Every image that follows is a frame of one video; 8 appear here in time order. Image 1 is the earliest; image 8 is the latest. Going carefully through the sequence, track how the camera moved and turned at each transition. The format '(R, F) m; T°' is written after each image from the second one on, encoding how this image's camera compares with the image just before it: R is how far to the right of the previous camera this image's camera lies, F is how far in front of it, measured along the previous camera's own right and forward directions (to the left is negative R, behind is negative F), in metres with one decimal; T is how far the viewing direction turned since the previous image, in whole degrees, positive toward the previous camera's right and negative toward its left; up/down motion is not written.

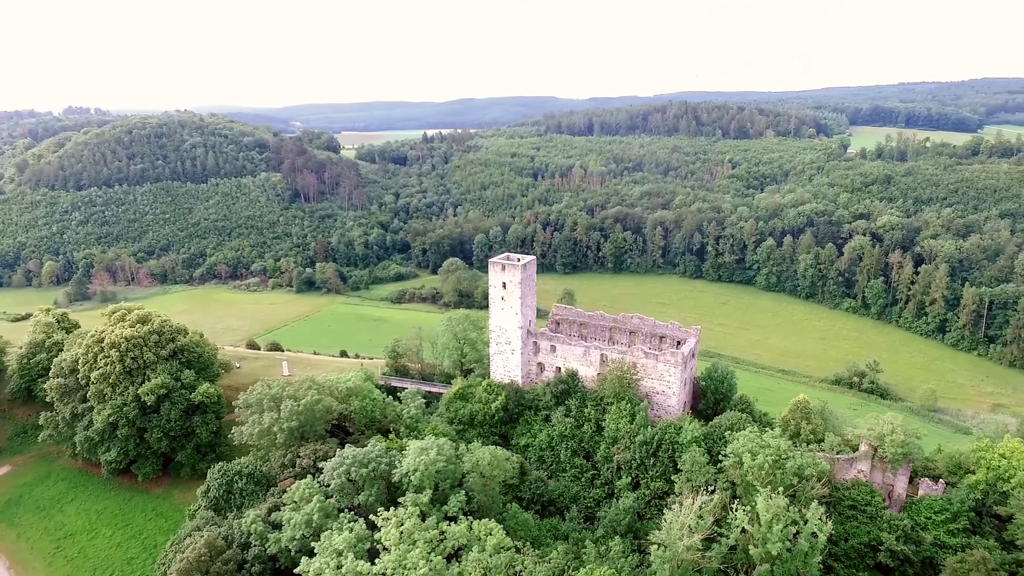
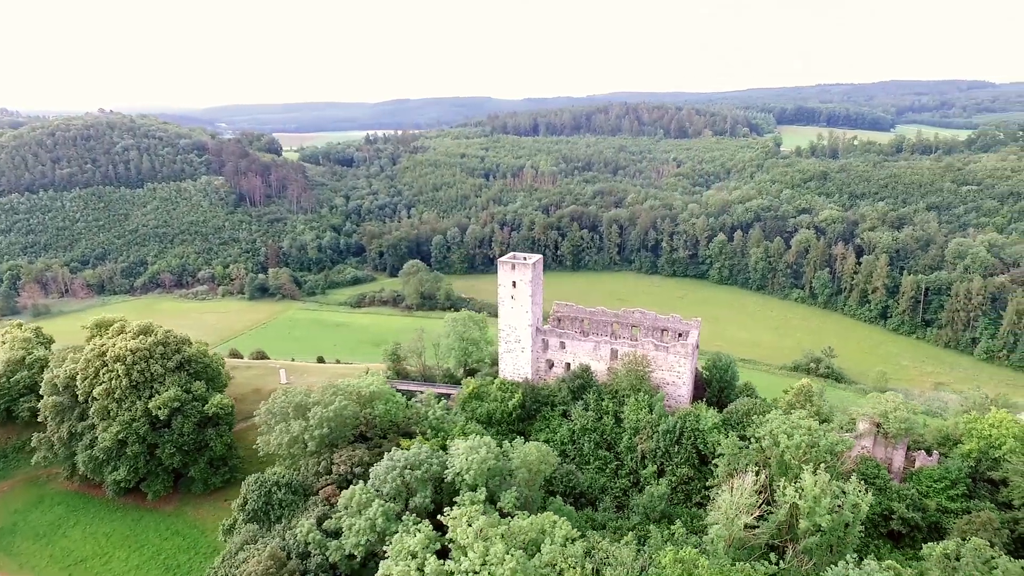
(-3.8, -0.2) m; +6°
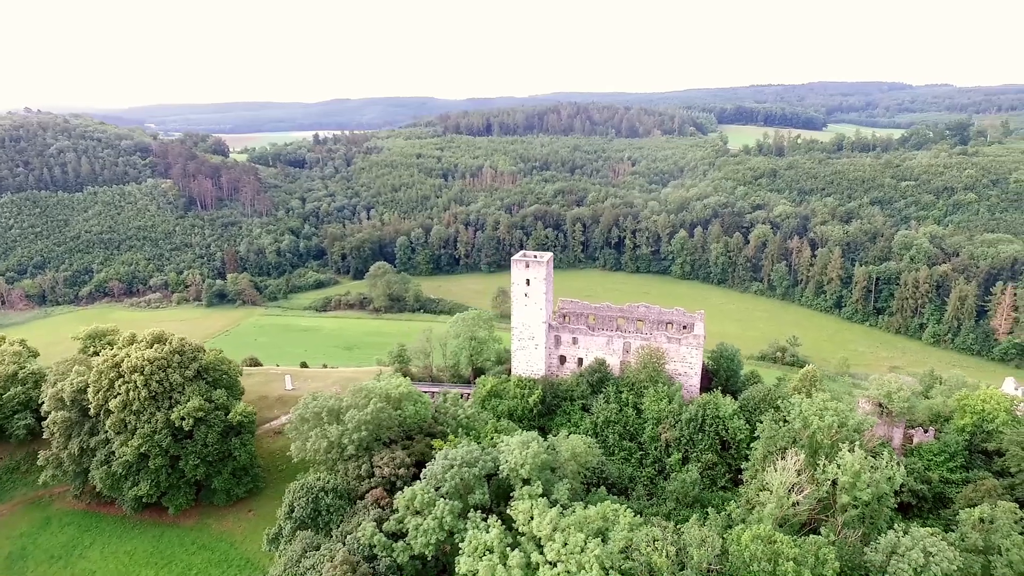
(-3.7, -0.2) m; +5°
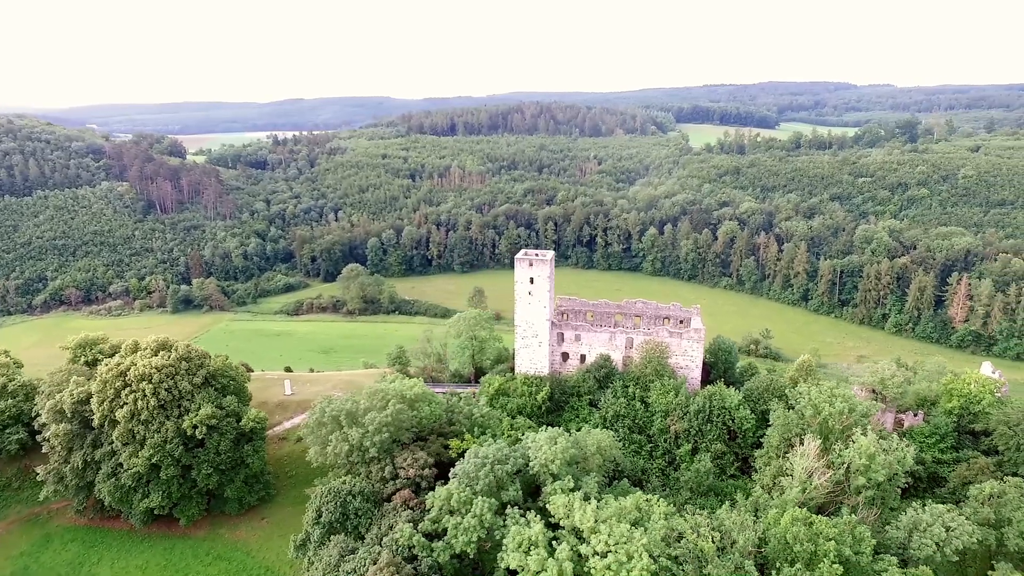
(-2.4, -0.1) m; +4°
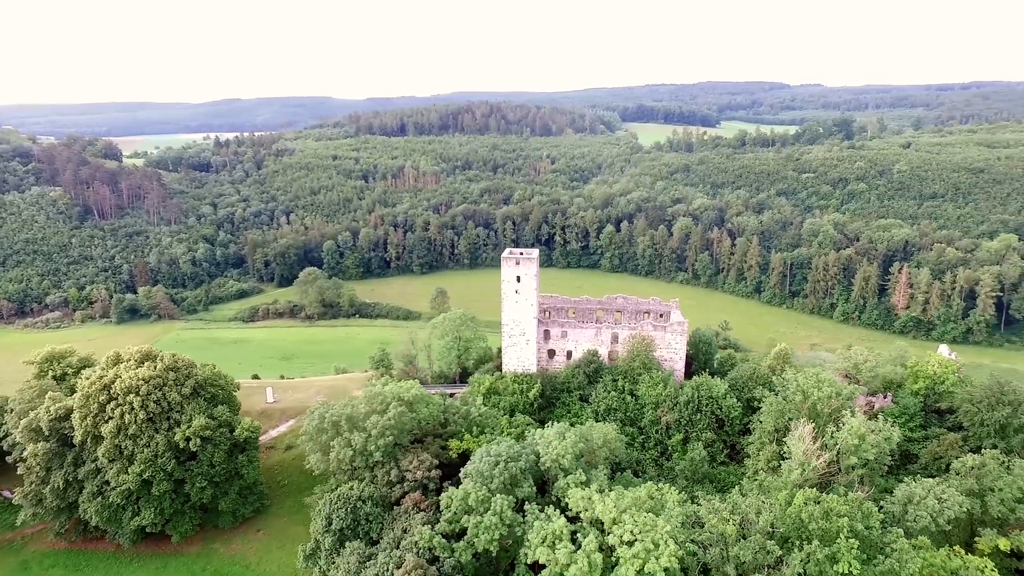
(-2.1, 0.0) m; +5°
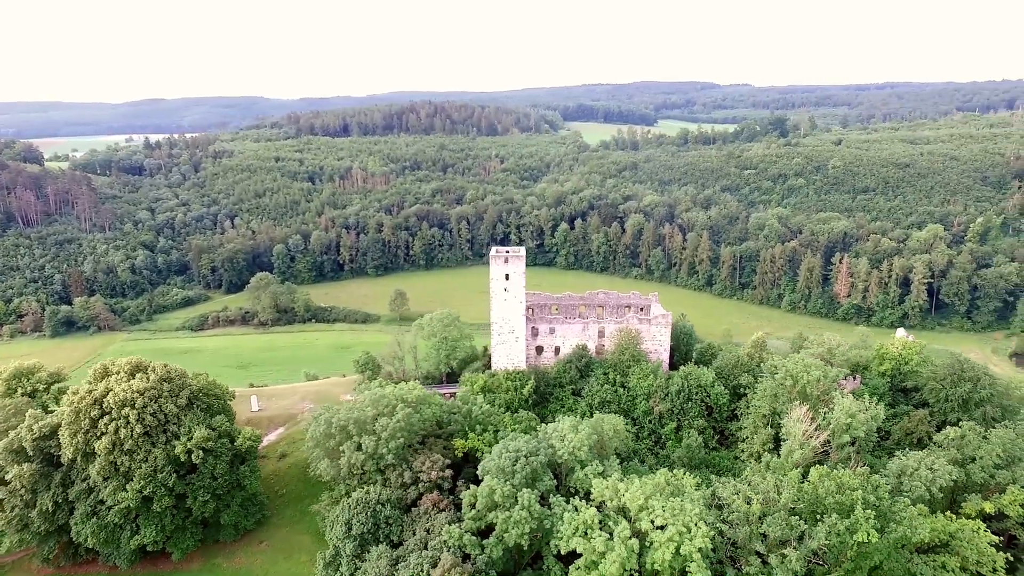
(-2.6, -0.1) m; +5°
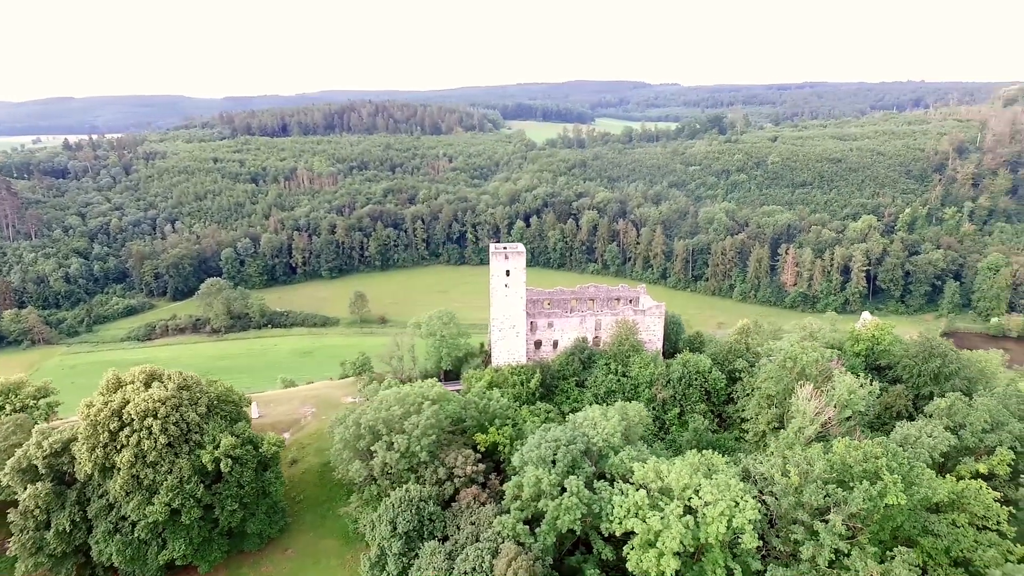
(-3.6, -0.3) m; +6°
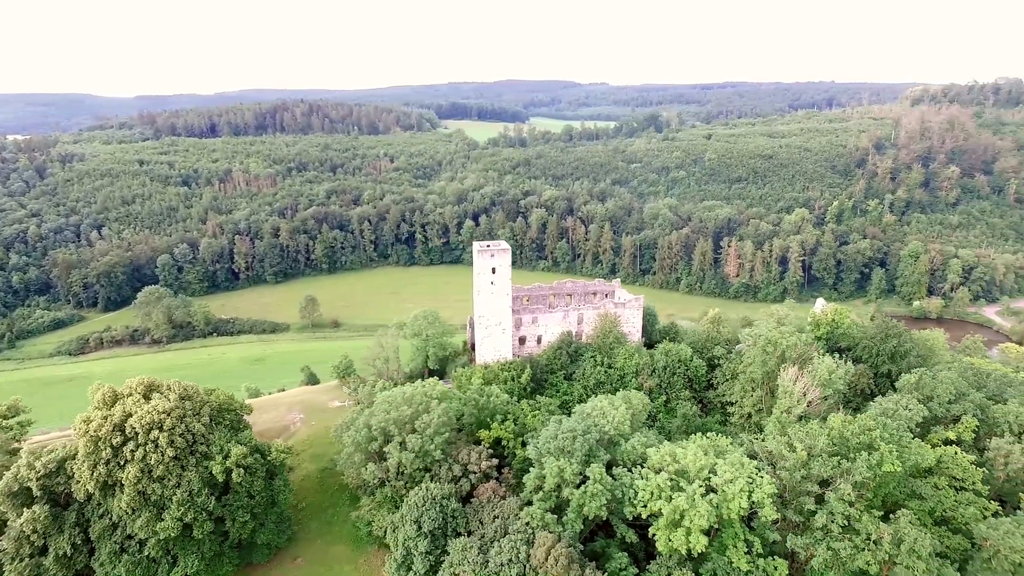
(-2.9, -0.2) m; +6°
